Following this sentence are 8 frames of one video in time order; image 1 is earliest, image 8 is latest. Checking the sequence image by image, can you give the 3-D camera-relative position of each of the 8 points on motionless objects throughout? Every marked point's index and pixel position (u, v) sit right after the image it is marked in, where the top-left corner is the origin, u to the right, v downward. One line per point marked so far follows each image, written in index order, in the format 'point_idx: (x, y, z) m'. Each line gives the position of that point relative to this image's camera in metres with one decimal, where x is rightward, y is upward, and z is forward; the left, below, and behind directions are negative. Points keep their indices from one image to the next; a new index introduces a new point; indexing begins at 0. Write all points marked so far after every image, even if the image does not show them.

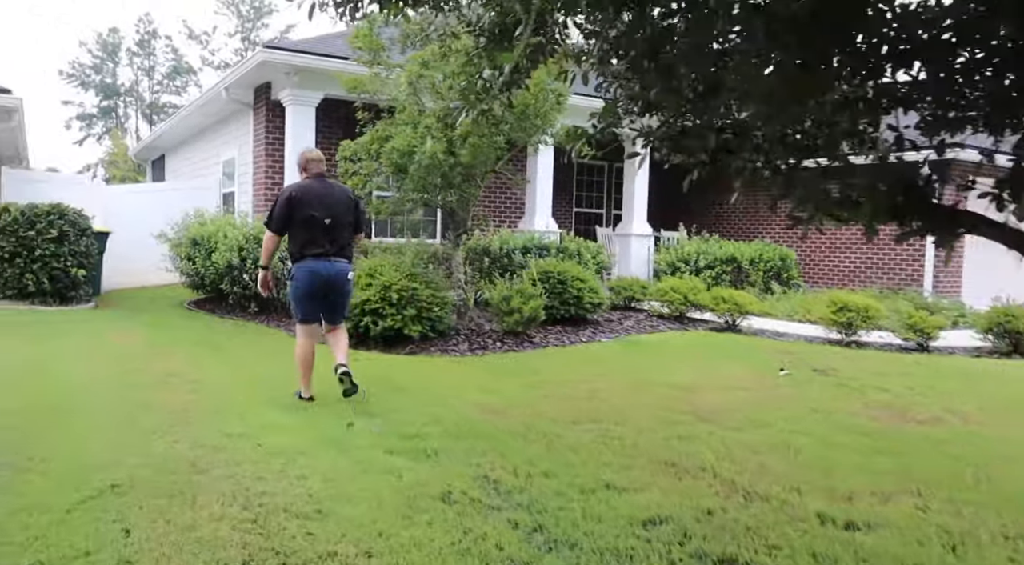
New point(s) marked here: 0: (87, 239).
0: (-5.6, +0.6, +10.1) m
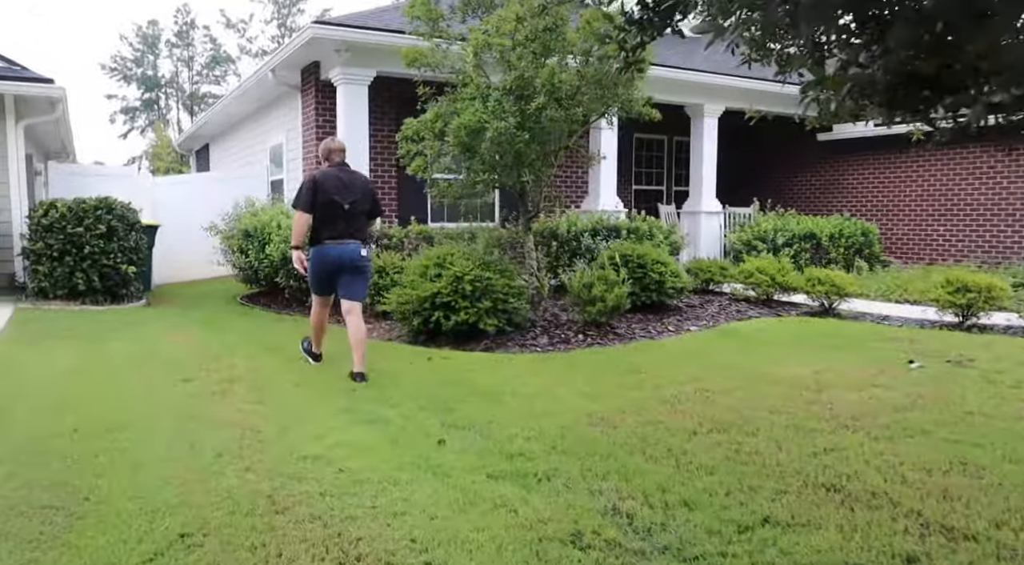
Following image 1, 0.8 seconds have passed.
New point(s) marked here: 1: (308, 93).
0: (-4.7, +0.6, +9.7) m
1: (-2.9, +2.7, +11.0) m
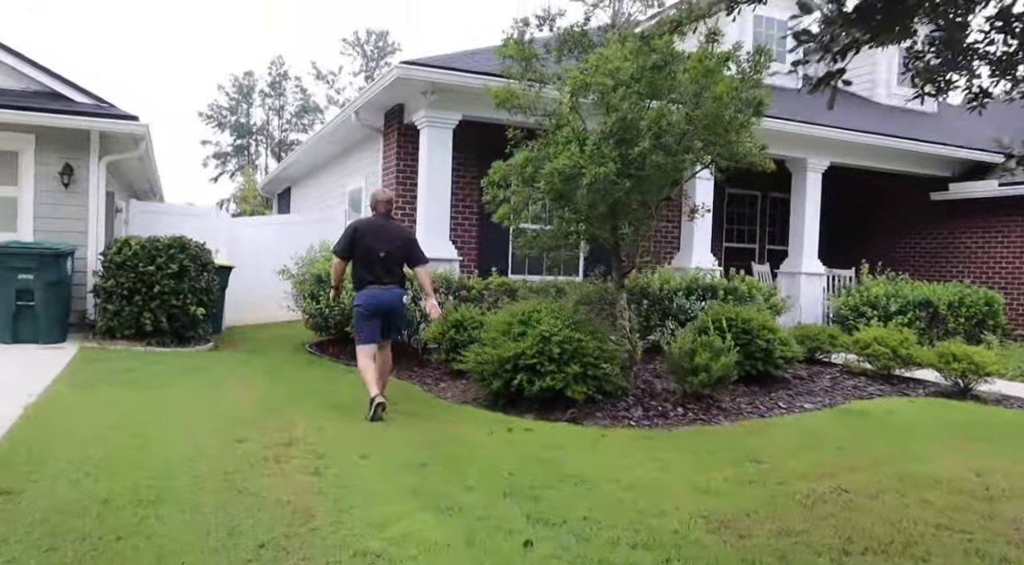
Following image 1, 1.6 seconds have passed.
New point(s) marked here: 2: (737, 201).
0: (-3.7, +0.1, +9.4) m
1: (-1.7, +2.0, +10.6) m
2: (+4.2, +1.5, +14.3) m
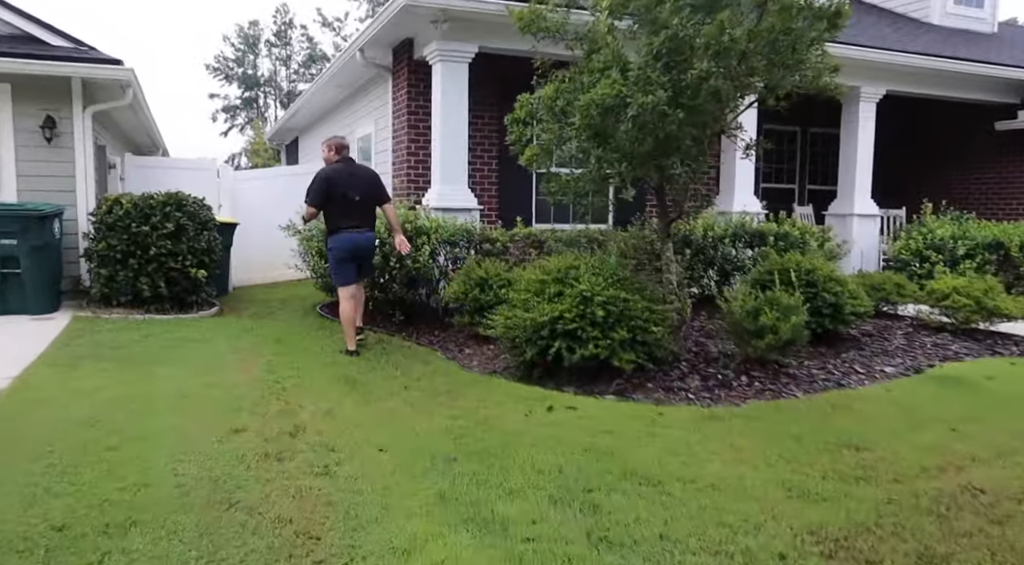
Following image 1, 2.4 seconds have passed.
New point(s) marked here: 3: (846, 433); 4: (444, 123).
0: (-3.4, +0.6, +8.6) m
1: (-1.4, +2.6, +9.7) m
2: (+4.6, +2.5, +13.3) m
3: (+1.8, -0.8, +4.1) m
4: (-0.7, +1.8, +8.4) m
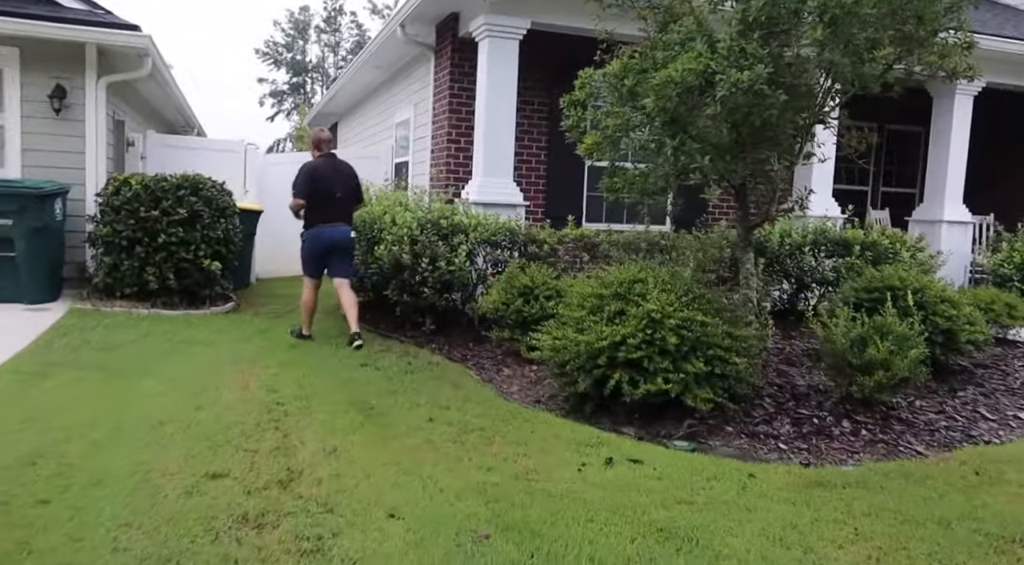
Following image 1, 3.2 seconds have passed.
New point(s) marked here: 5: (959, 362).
0: (-2.9, +0.6, +7.8) m
1: (-0.8, +2.6, +8.7) m
2: (+5.4, +2.3, +12.0) m
3: (+2.0, -1.0, +3.1) m
4: (-0.2, +1.7, +7.5) m
5: (+3.2, -0.6, +5.4) m
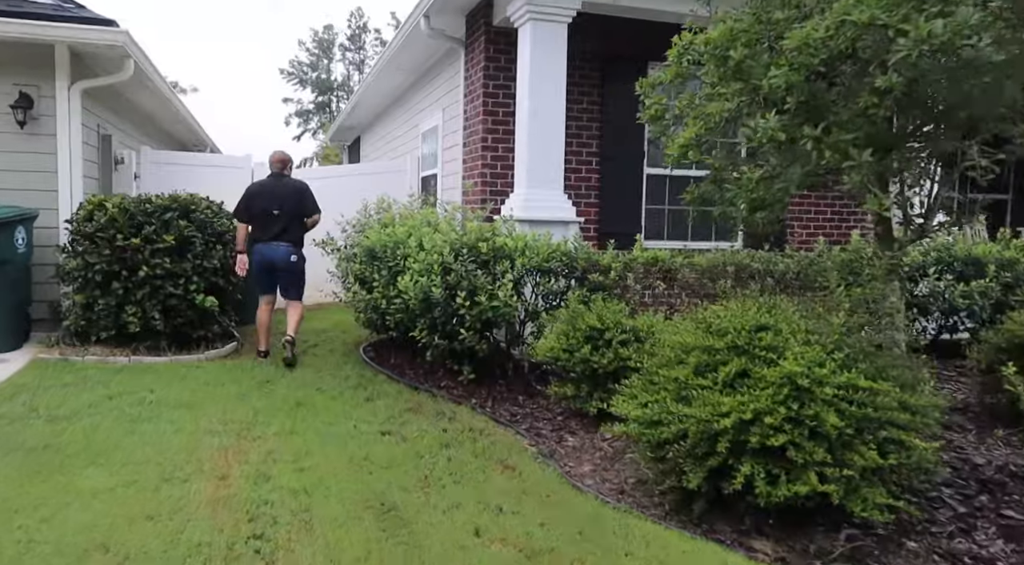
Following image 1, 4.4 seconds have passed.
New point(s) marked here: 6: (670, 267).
0: (-2.5, +0.3, +6.6) m
1: (-0.4, +2.3, +7.5) m
2: (+5.9, +2.1, +10.6) m
3: (+2.3, -1.1, +1.7) m
4: (+0.2, +1.5, +6.2) m
5: (+3.5, -0.8, +4.0) m
6: (+1.1, +0.1, +5.3) m
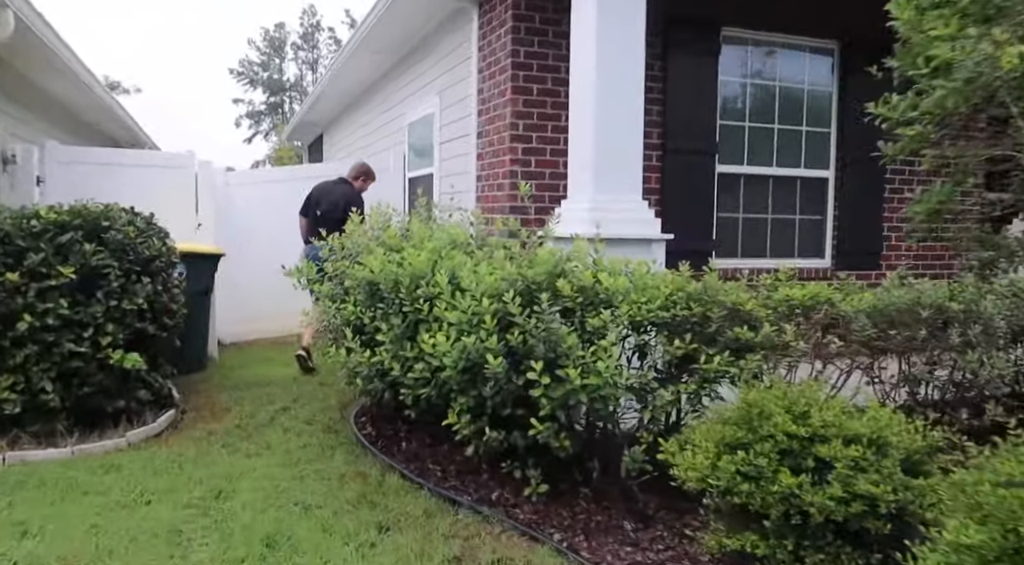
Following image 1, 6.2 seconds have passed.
0: (-2.2, 0.0, +4.5) m
1: (-0.1, +2.0, +5.6) m
2: (+6.0, +1.9, +9.0) m
3: (+2.9, -1.3, 0.0) m
4: (+0.5, +1.2, +4.3) m
5: (+4.0, -1.0, +2.3) m
6: (+1.5, -0.1, +3.5) m
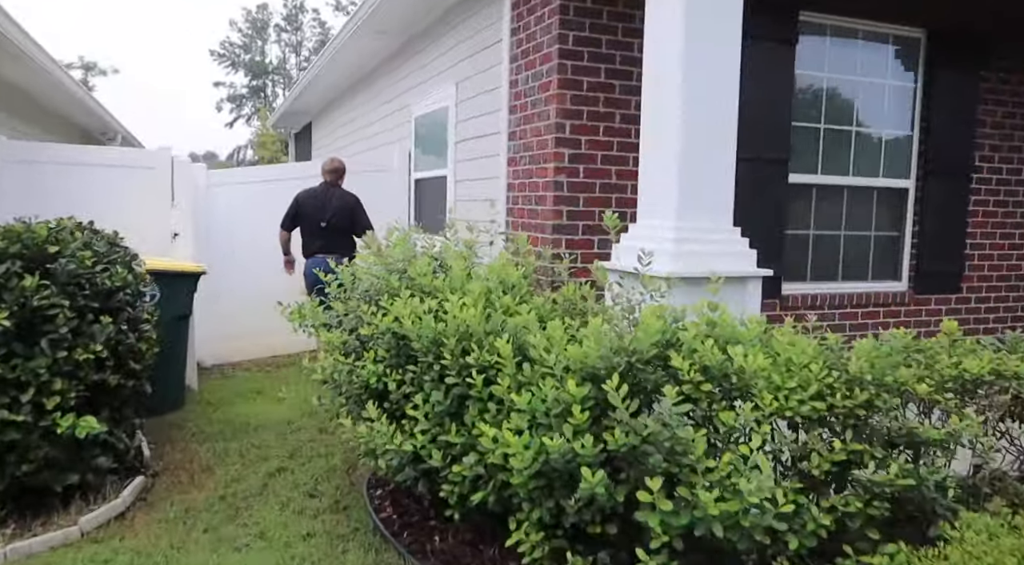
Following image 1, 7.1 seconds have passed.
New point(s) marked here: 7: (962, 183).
0: (-1.9, -0.2, +3.6) m
1: (+0.1, +1.8, +4.6) m
2: (+6.2, +1.7, +8.2) m
3: (+3.3, -1.7, -0.9) m
4: (+0.8, +1.0, +3.4) m
5: (+4.3, -1.2, +1.5) m
6: (+1.8, -0.4, +2.6) m
7: (+3.3, +0.7, +5.6) m
